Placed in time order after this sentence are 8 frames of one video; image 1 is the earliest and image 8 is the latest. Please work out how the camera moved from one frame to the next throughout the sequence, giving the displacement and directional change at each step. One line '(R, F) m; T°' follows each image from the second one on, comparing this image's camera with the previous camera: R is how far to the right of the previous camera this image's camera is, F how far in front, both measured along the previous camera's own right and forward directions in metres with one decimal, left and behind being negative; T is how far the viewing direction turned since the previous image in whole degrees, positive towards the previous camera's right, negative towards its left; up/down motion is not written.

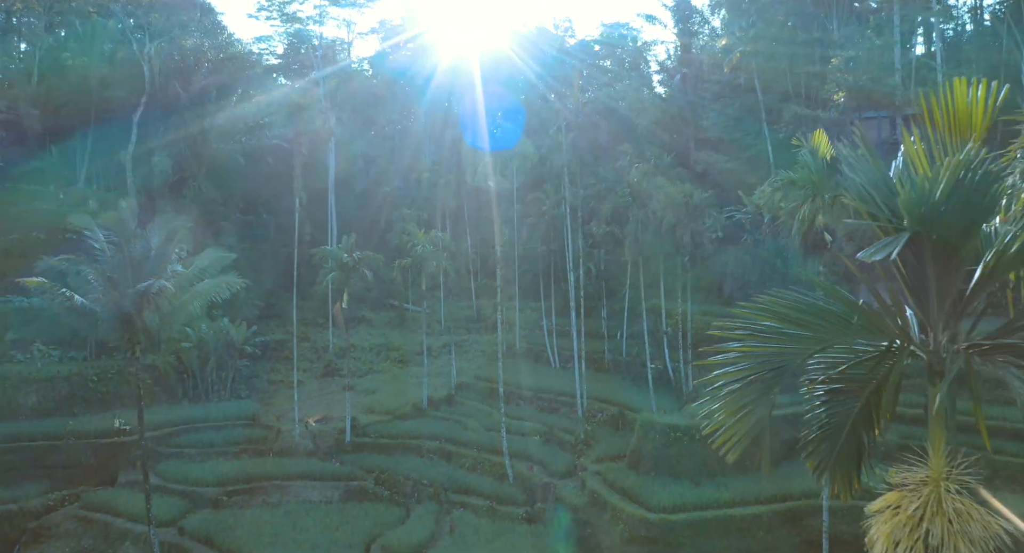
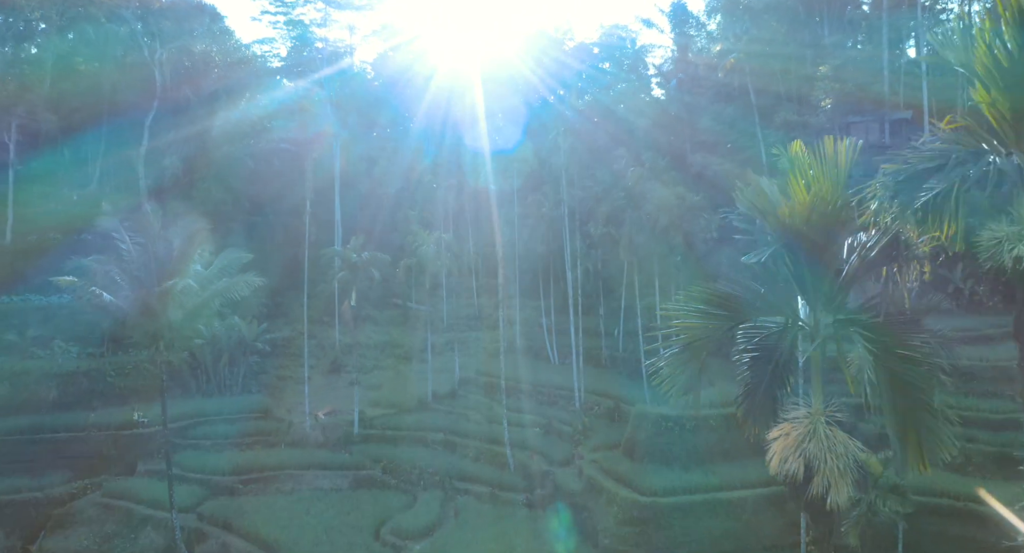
(0.0, -1.2) m; 0°
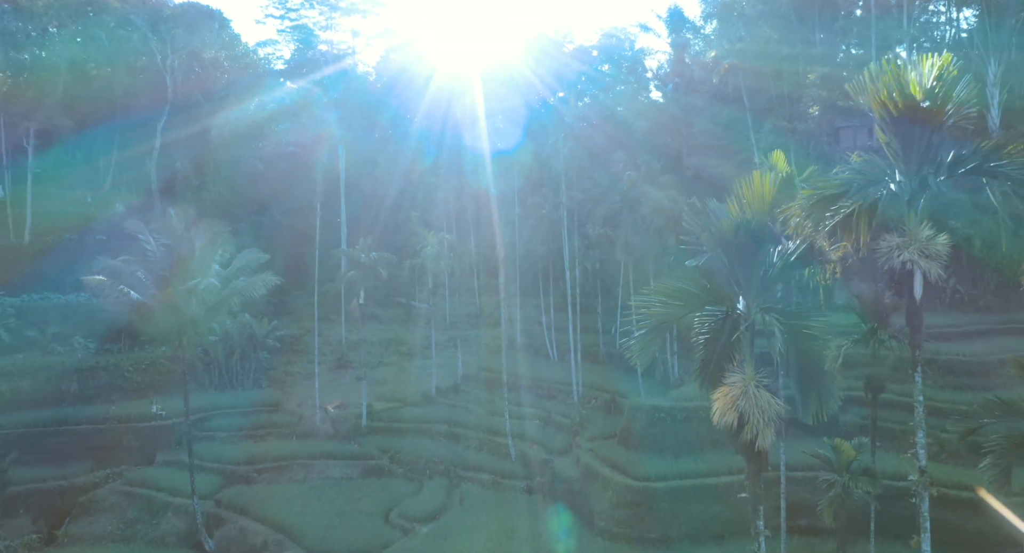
(0.0, -1.3) m; 0°
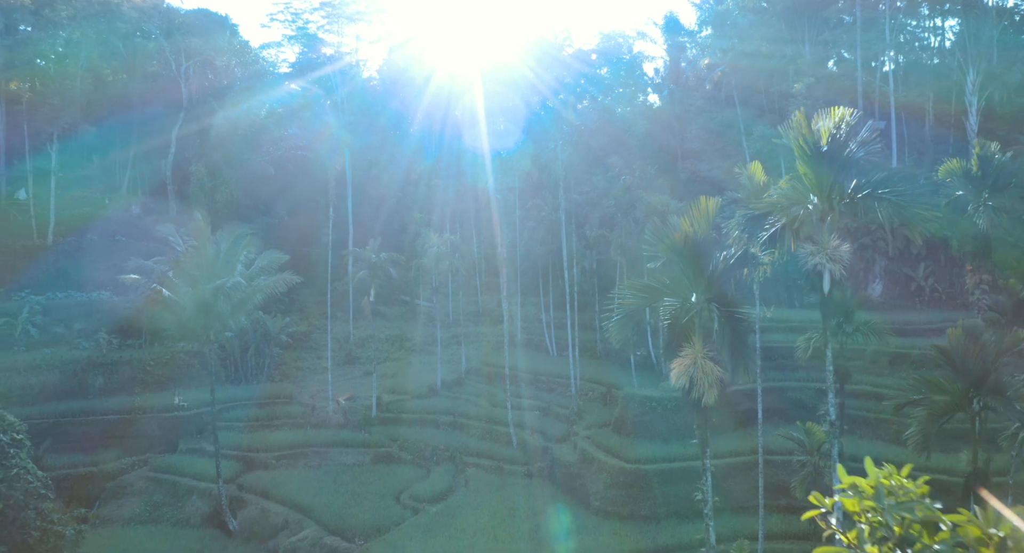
(-0.1, -1.8) m; 0°
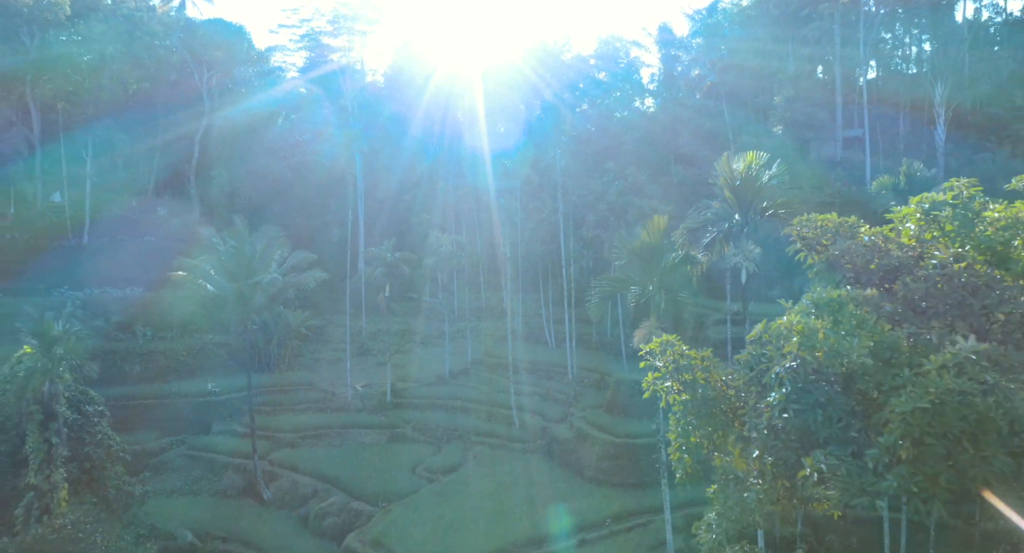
(-0.1, -3.0) m; 0°
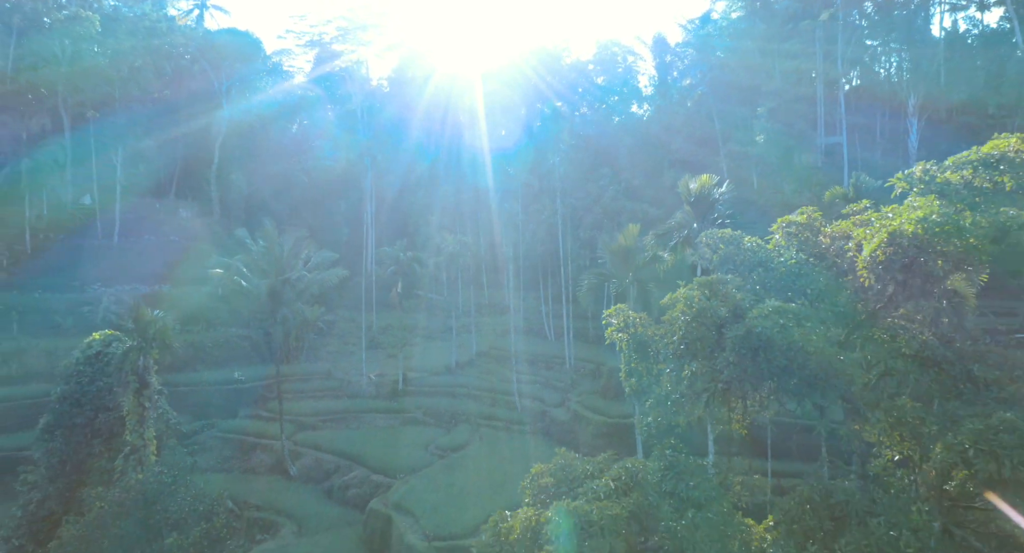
(-0.1, -3.0) m; 0°
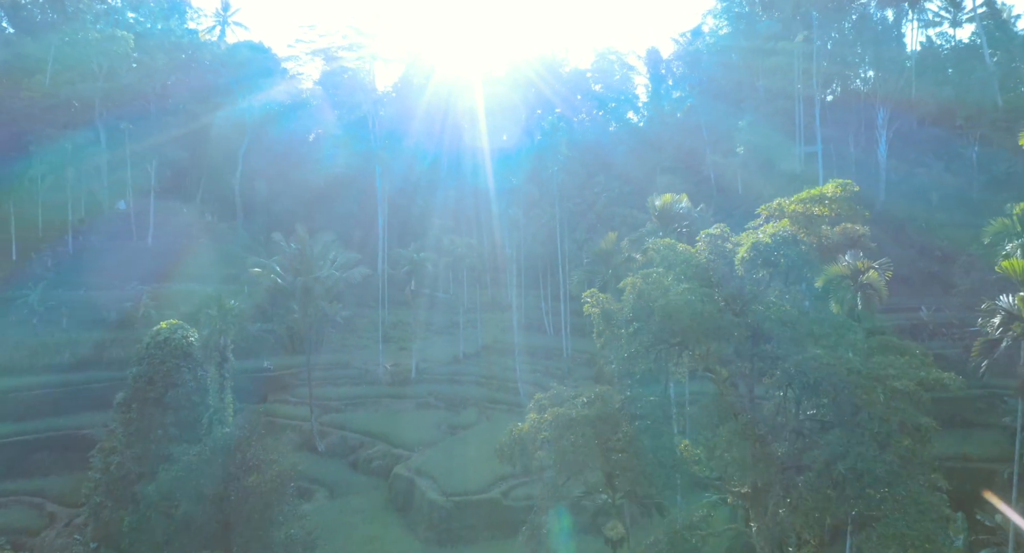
(-0.1, -3.9) m; 0°
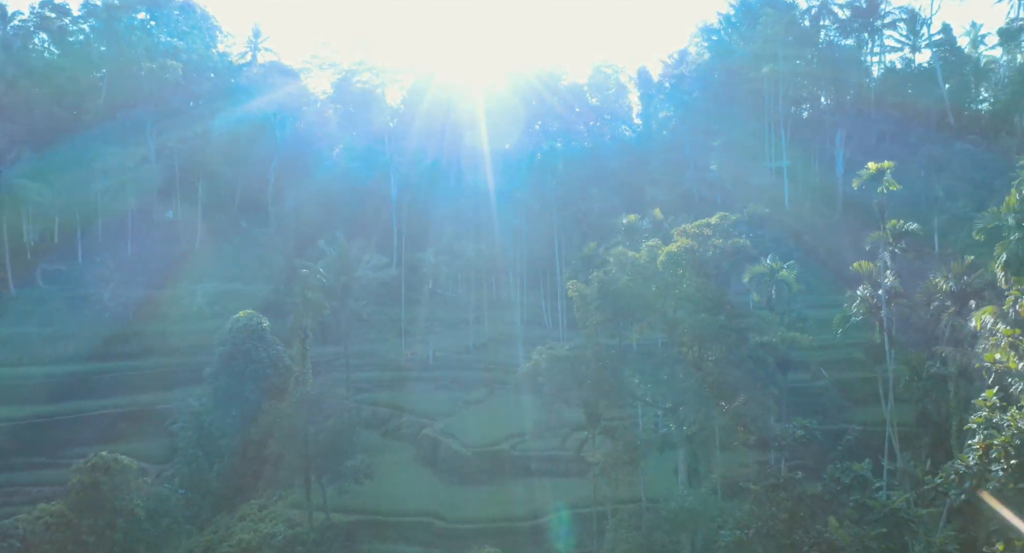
(-0.2, -6.7) m; 0°
